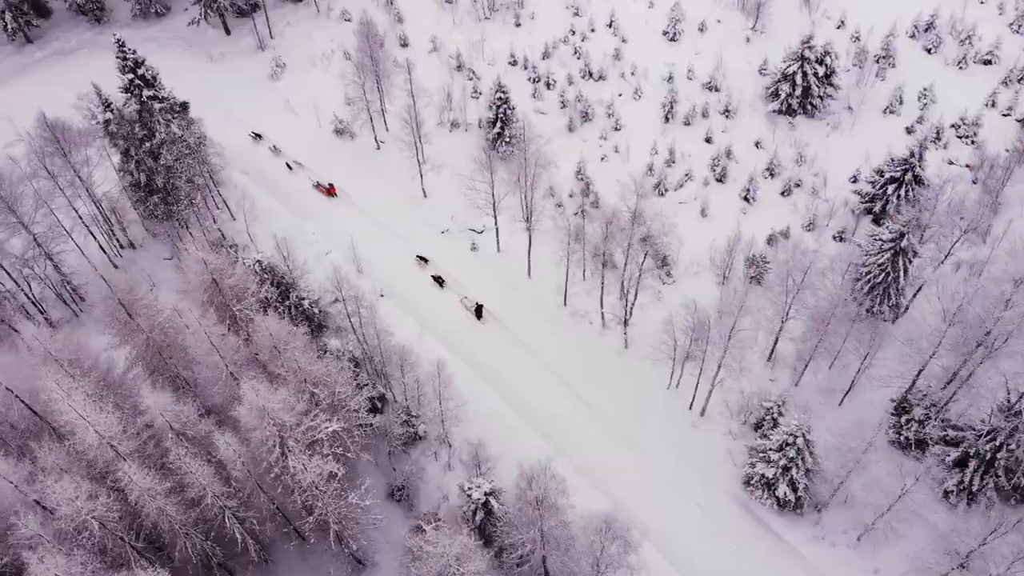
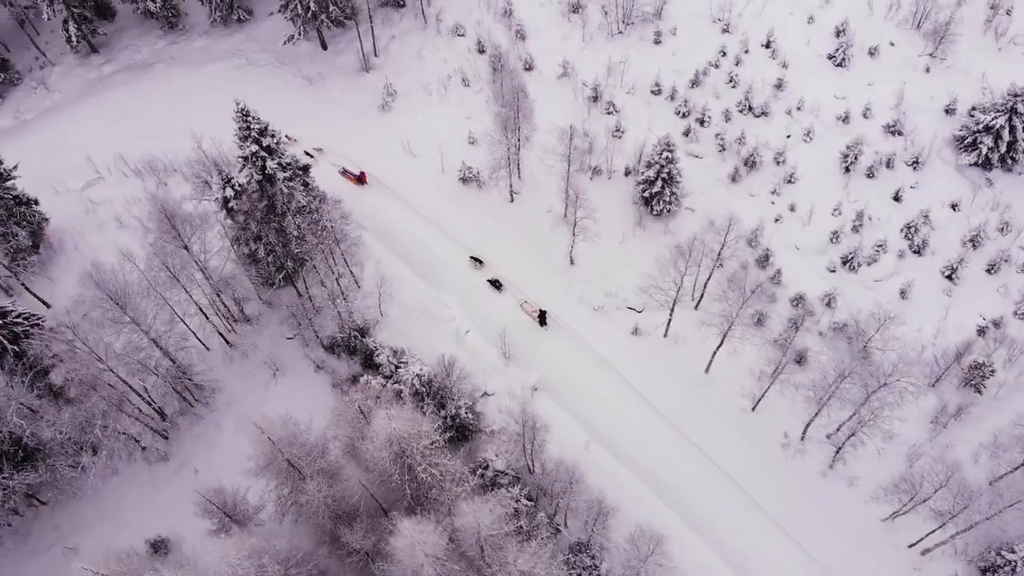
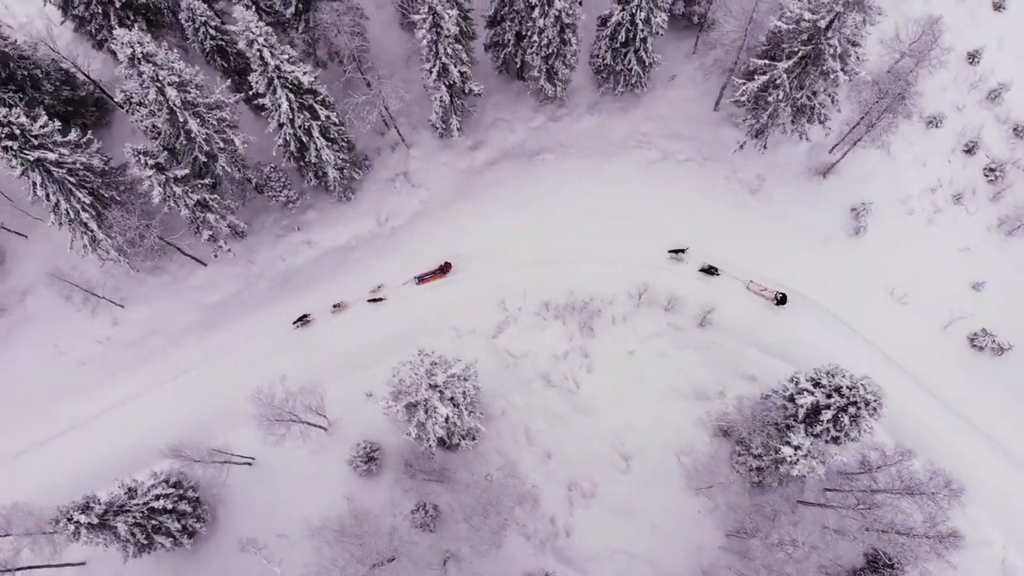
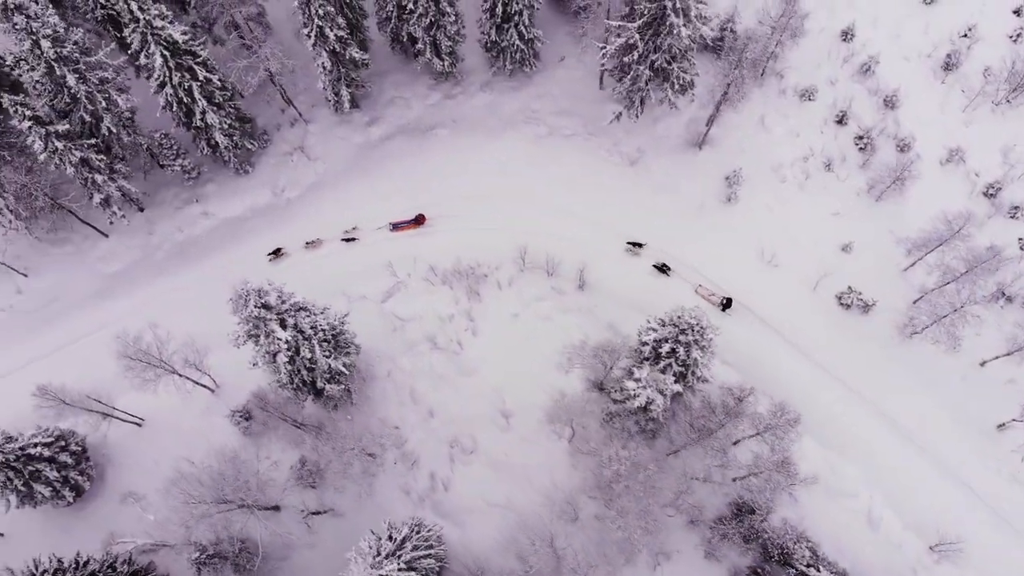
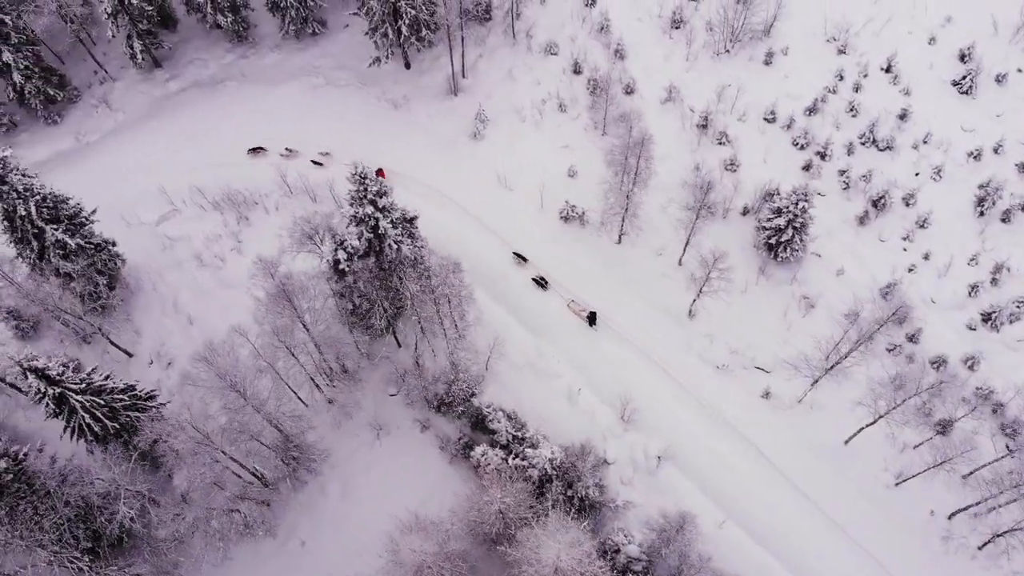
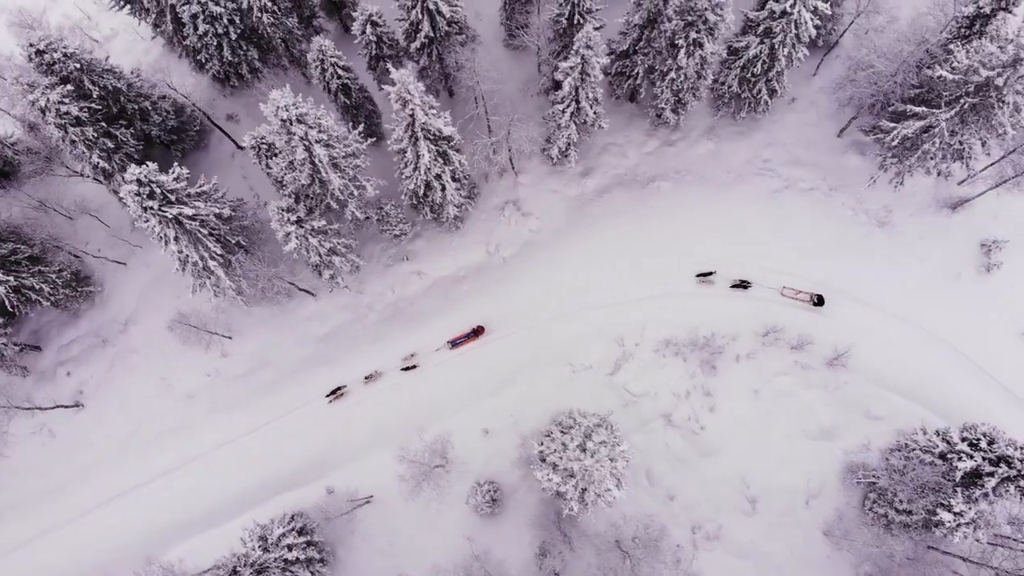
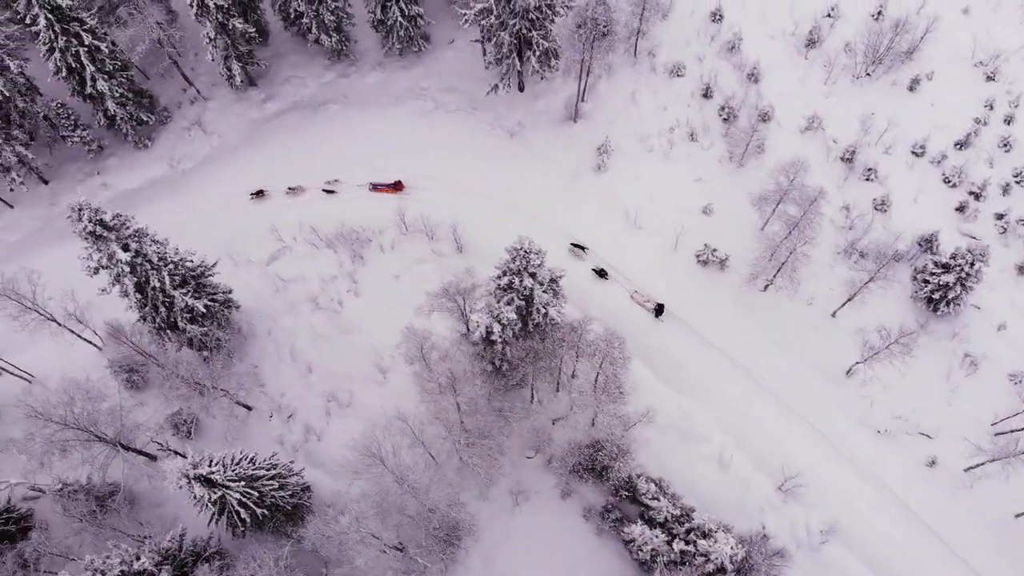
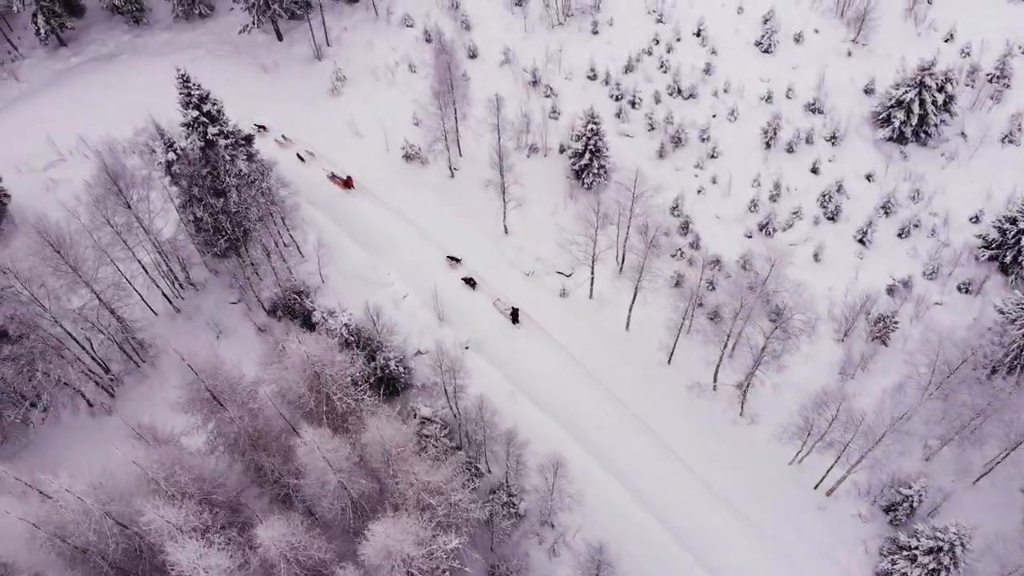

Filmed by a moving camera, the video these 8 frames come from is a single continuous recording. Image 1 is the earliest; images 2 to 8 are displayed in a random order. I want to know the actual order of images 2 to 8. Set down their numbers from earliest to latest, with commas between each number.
8, 2, 5, 7, 4, 3, 6
